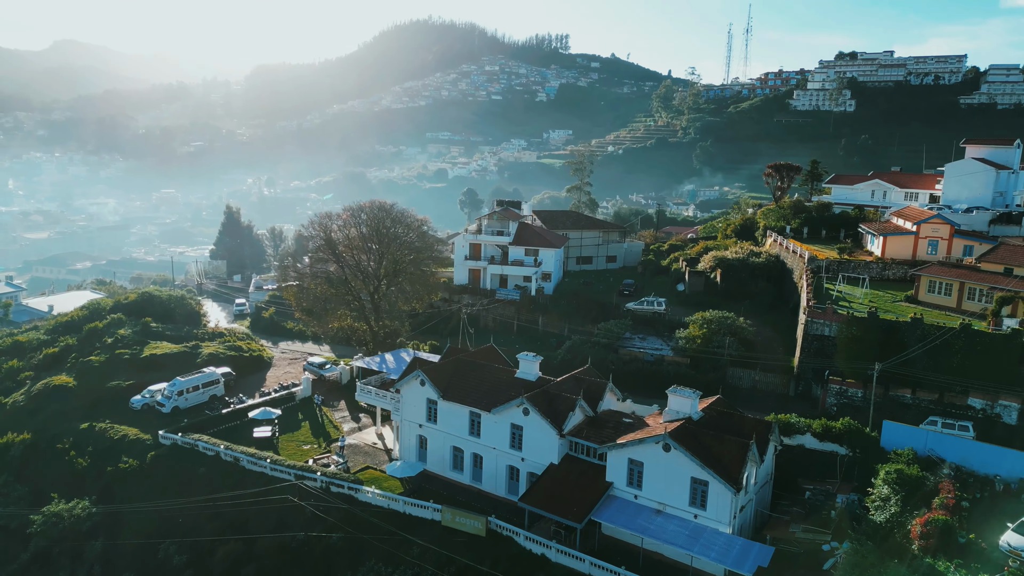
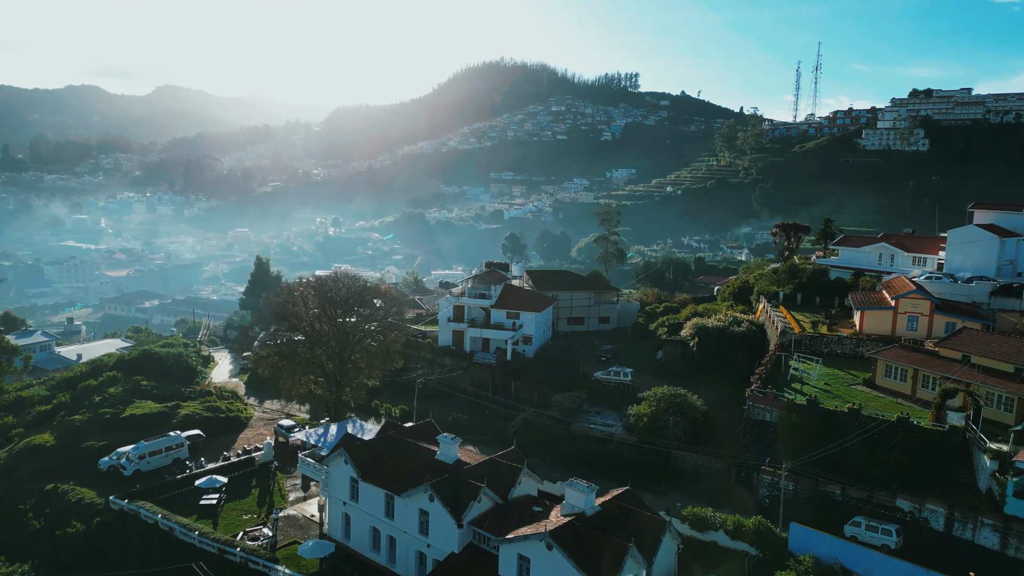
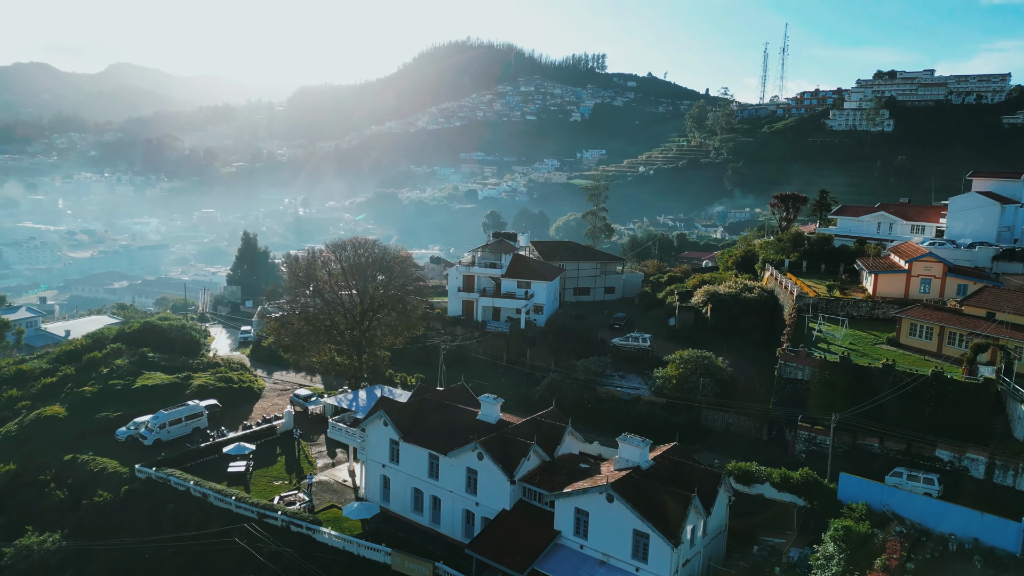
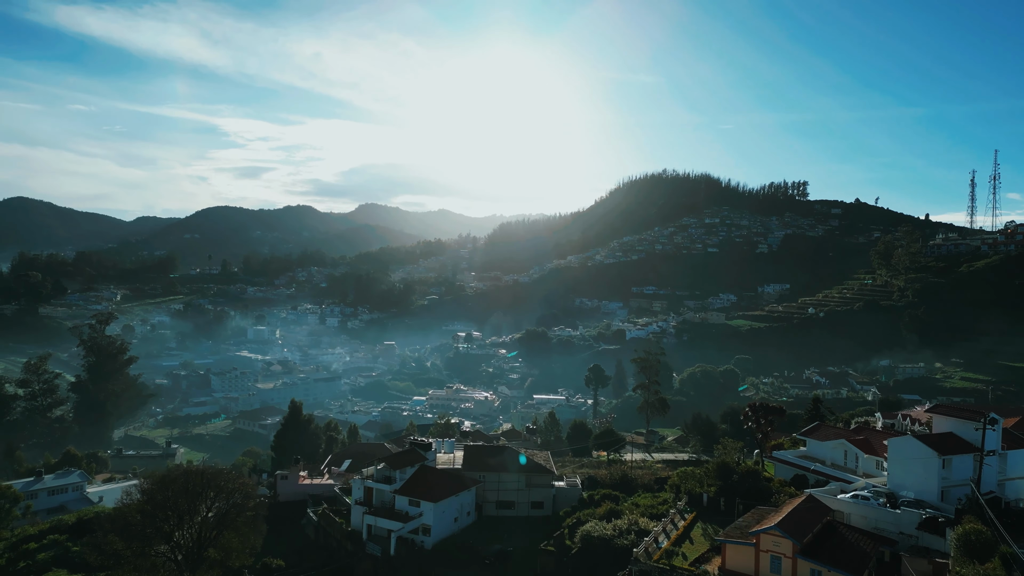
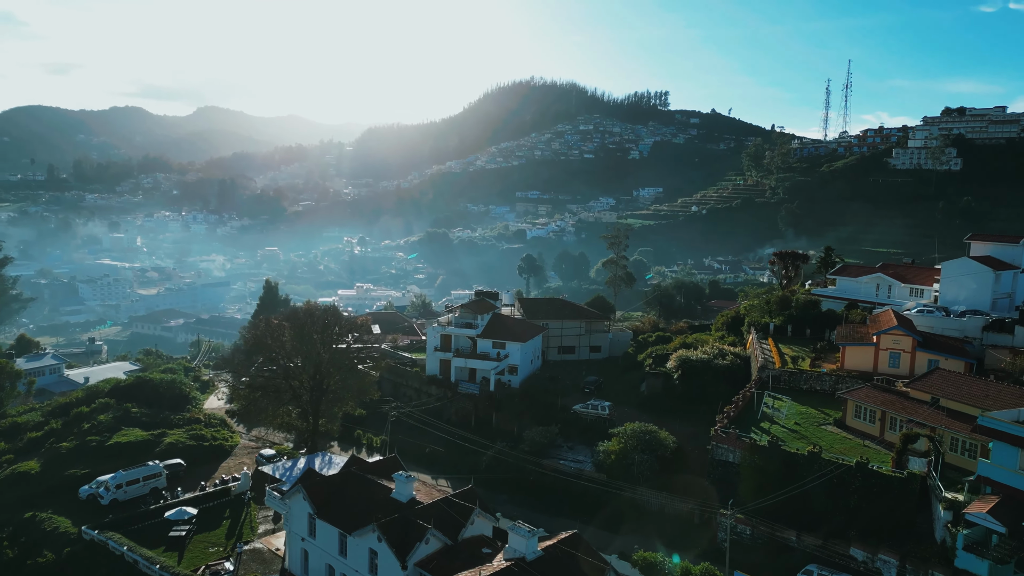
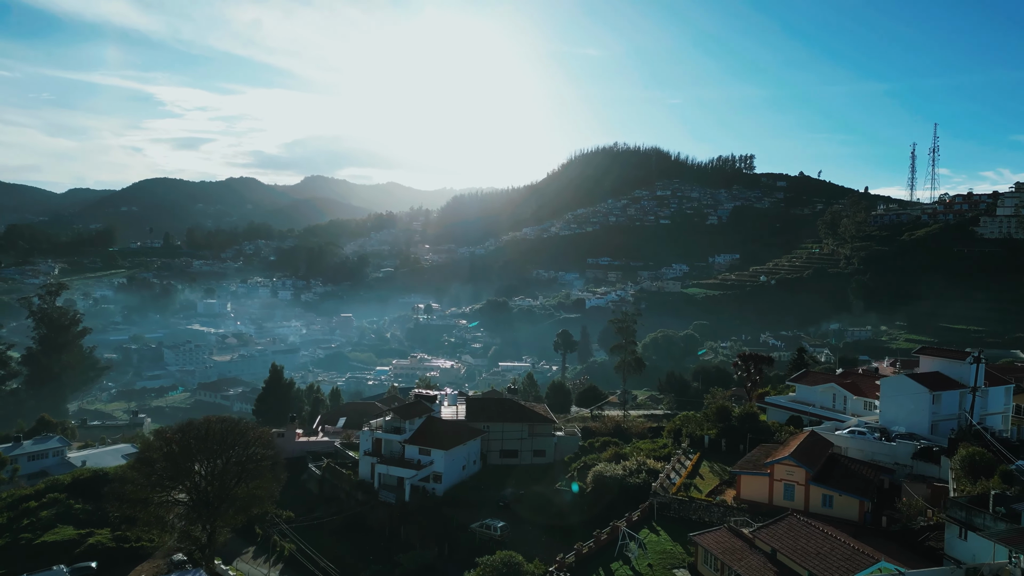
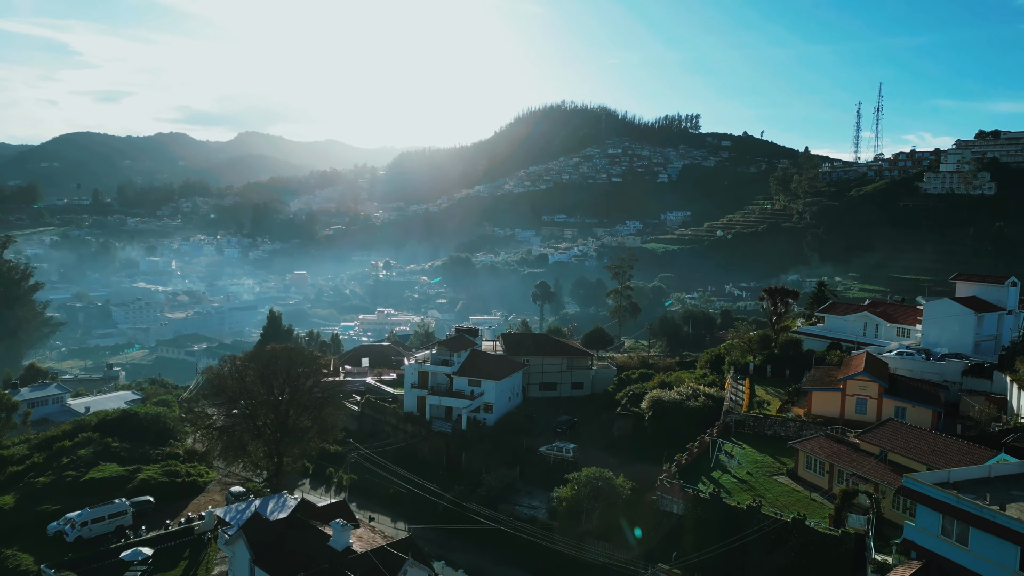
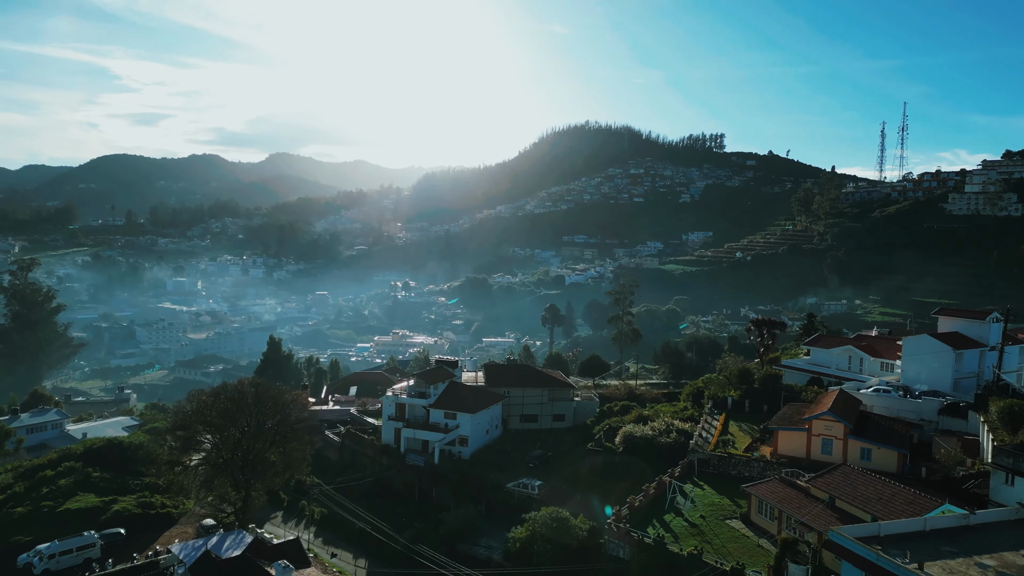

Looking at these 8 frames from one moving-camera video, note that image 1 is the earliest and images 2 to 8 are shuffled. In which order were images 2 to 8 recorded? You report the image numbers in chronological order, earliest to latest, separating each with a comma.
3, 2, 5, 7, 8, 6, 4
